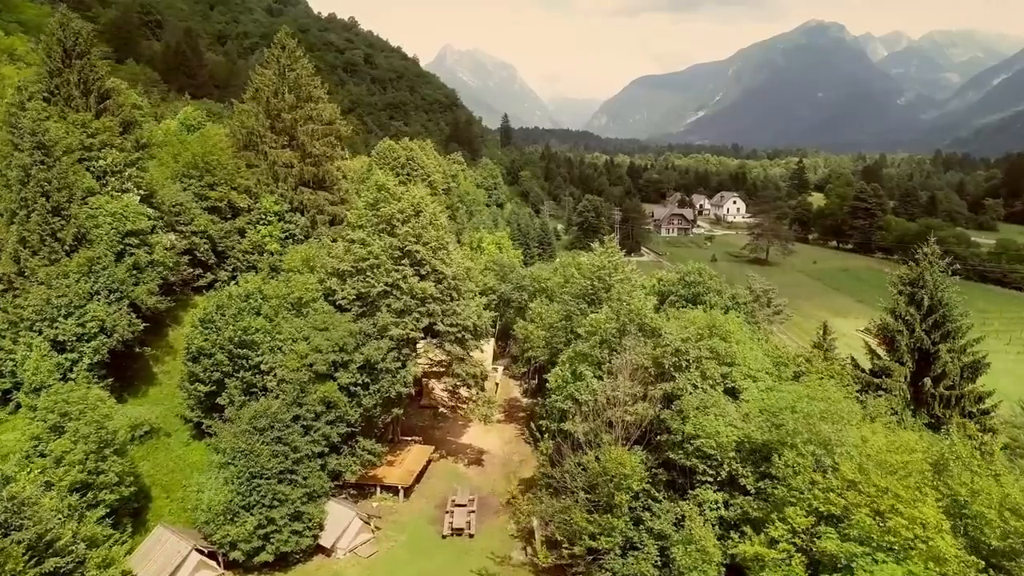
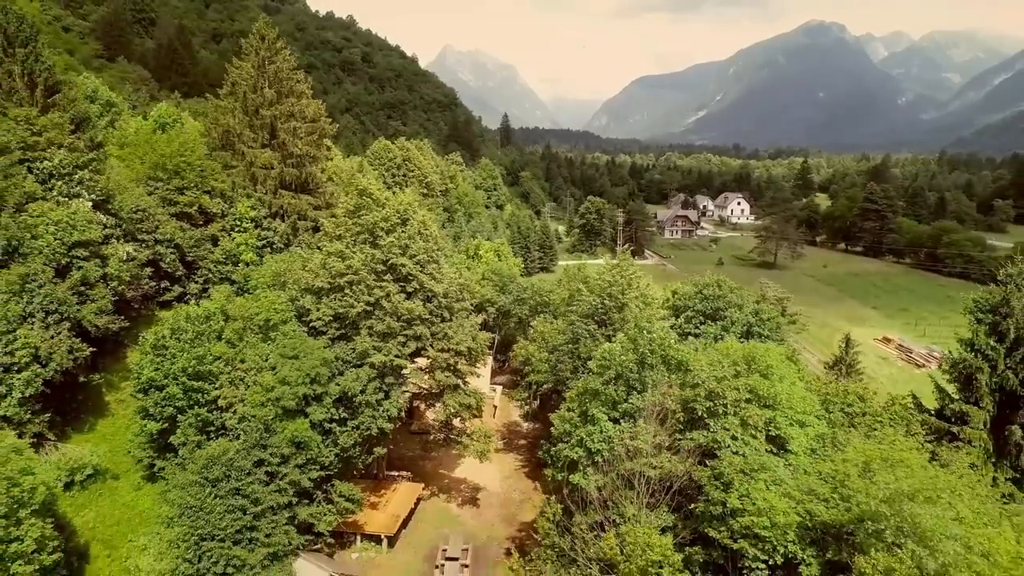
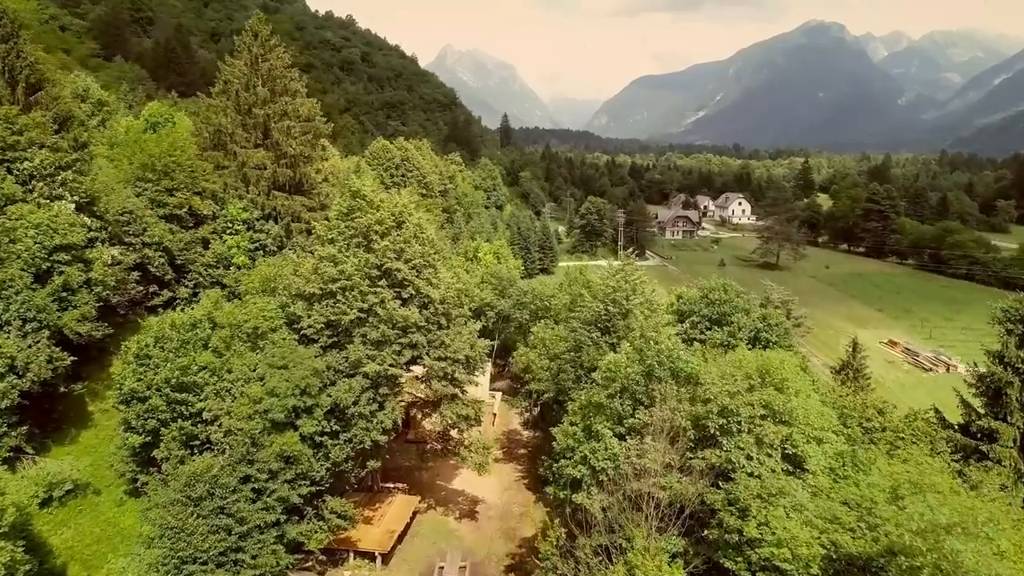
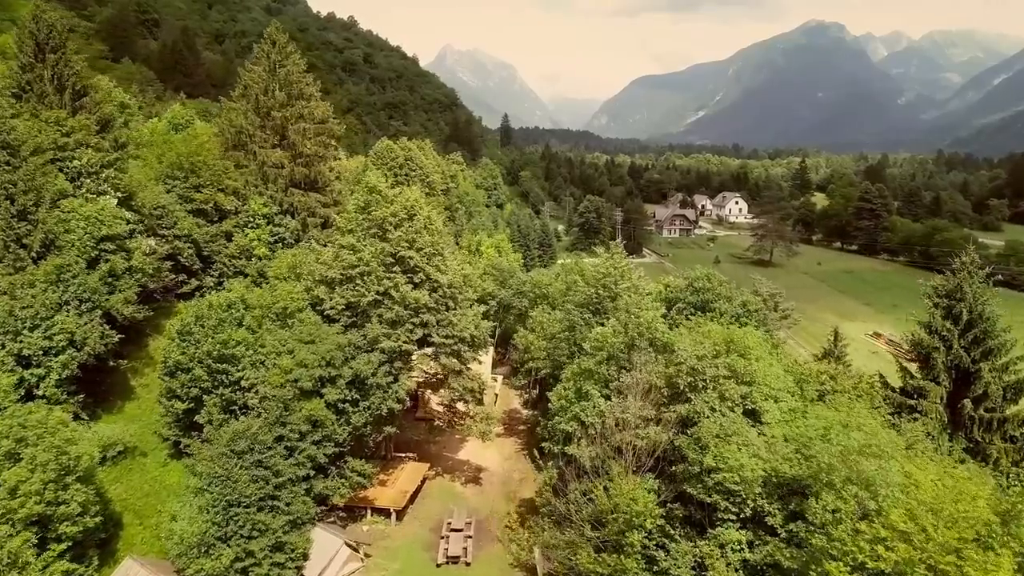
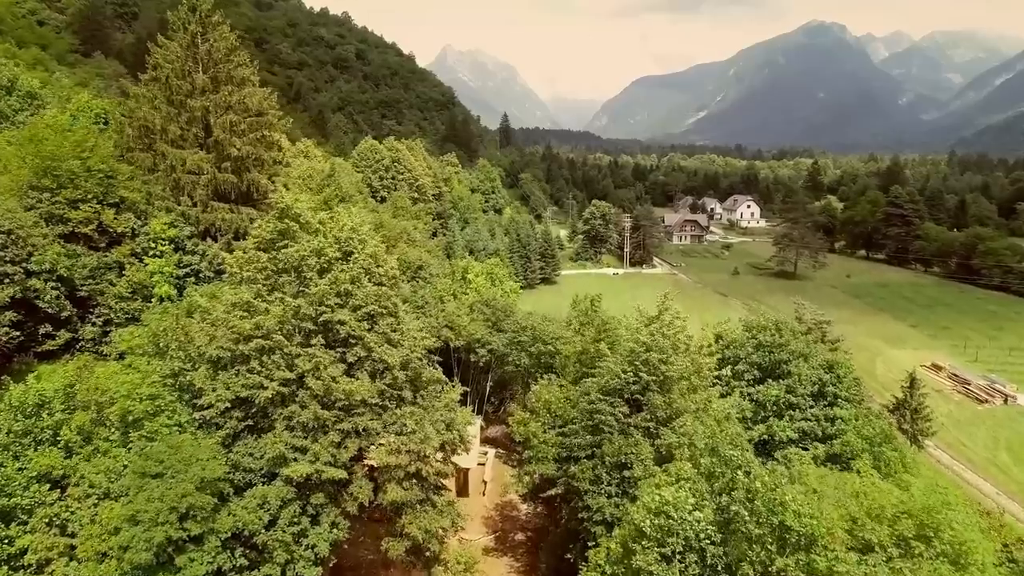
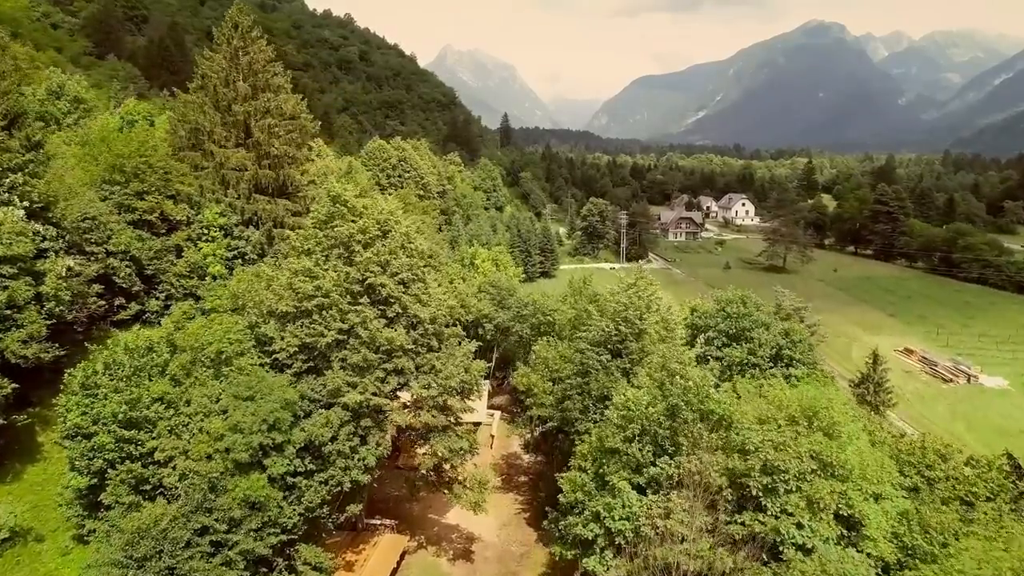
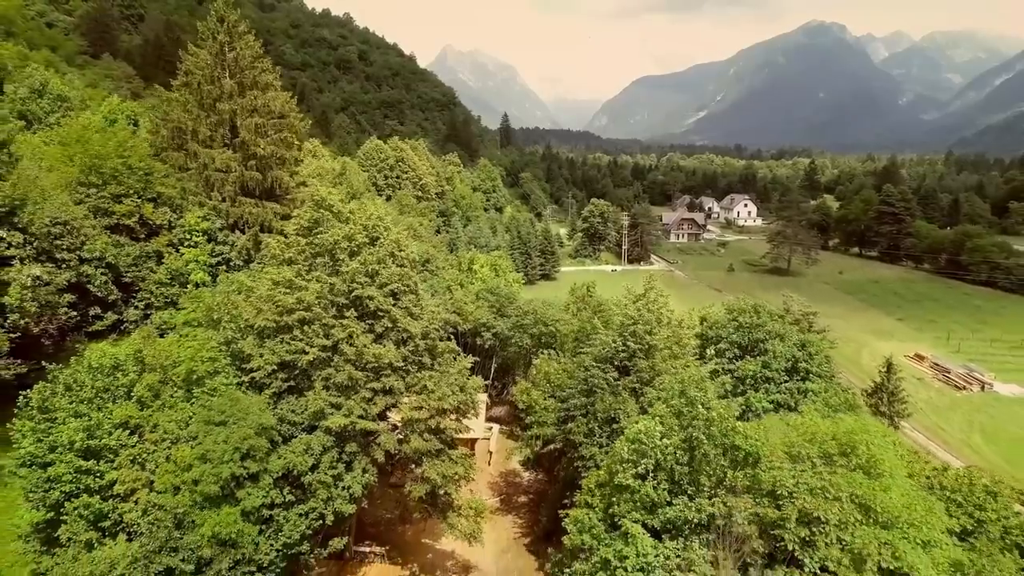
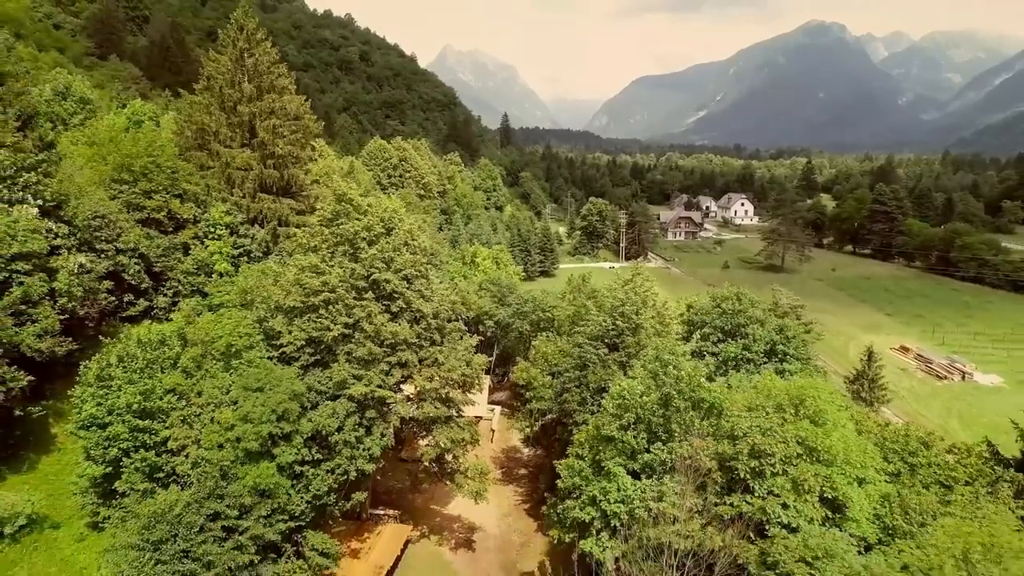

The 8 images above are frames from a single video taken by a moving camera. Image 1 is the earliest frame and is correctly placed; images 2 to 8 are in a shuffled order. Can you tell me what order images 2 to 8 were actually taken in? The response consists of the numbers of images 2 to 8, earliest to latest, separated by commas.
4, 3, 6, 5, 7, 8, 2
